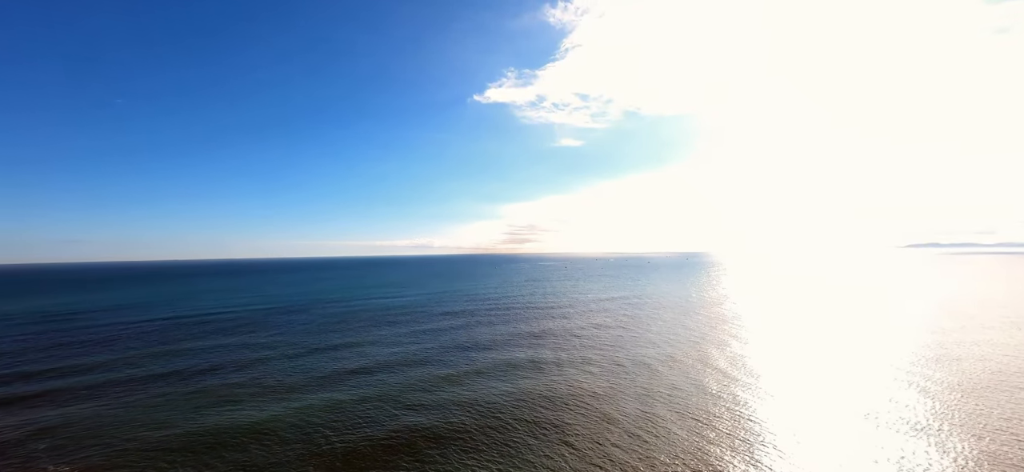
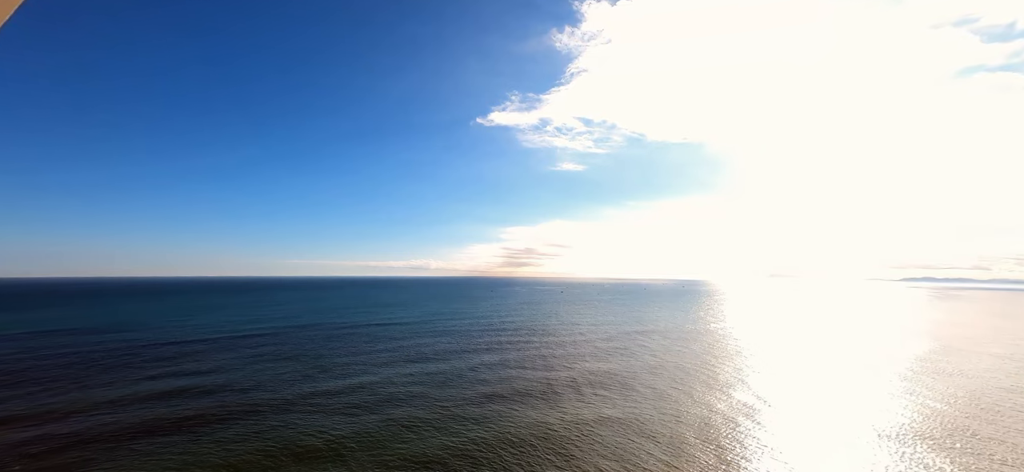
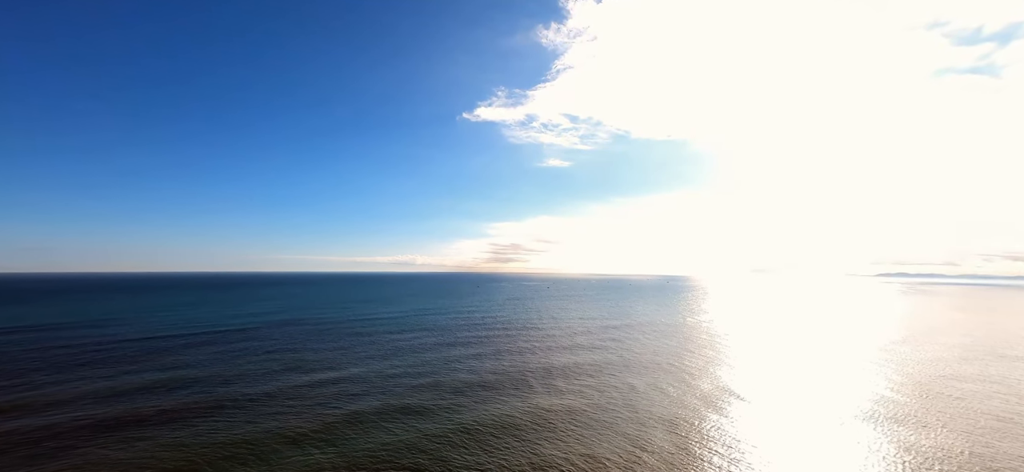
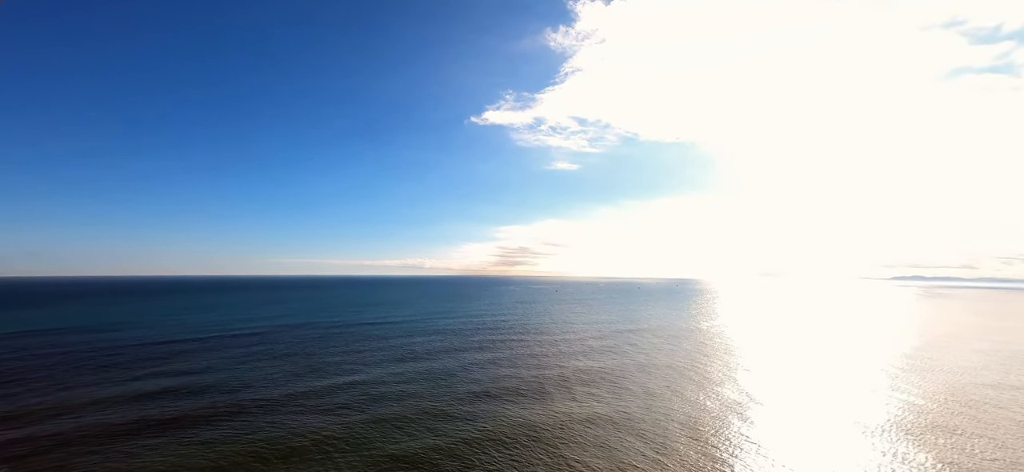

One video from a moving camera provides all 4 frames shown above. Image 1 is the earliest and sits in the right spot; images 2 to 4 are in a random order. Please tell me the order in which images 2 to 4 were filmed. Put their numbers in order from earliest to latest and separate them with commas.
3, 4, 2
